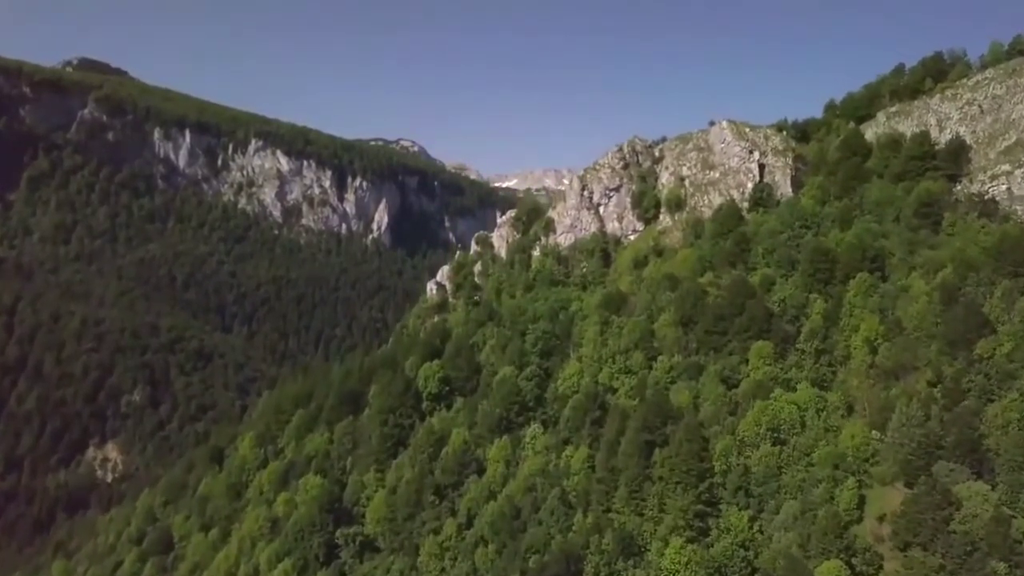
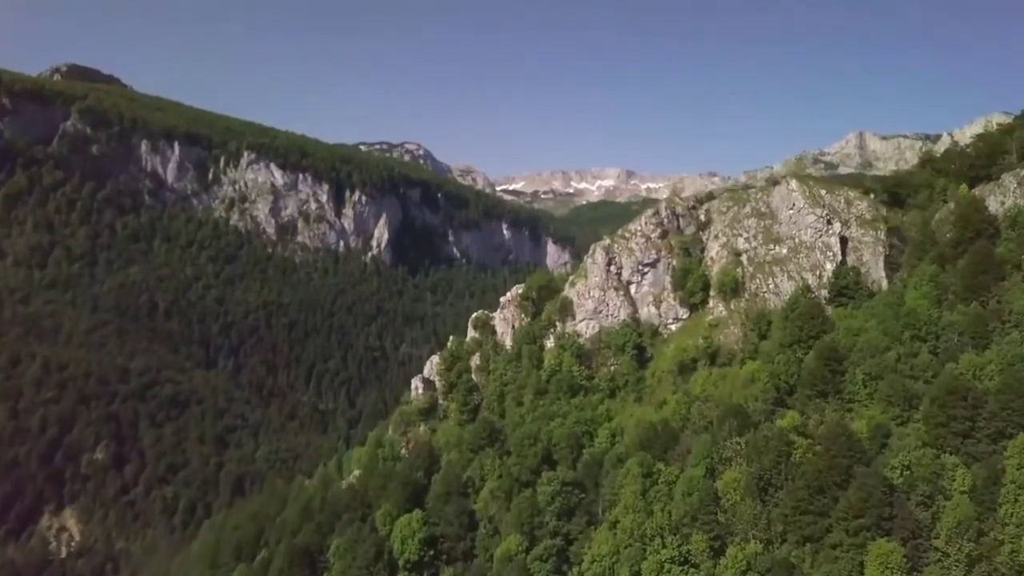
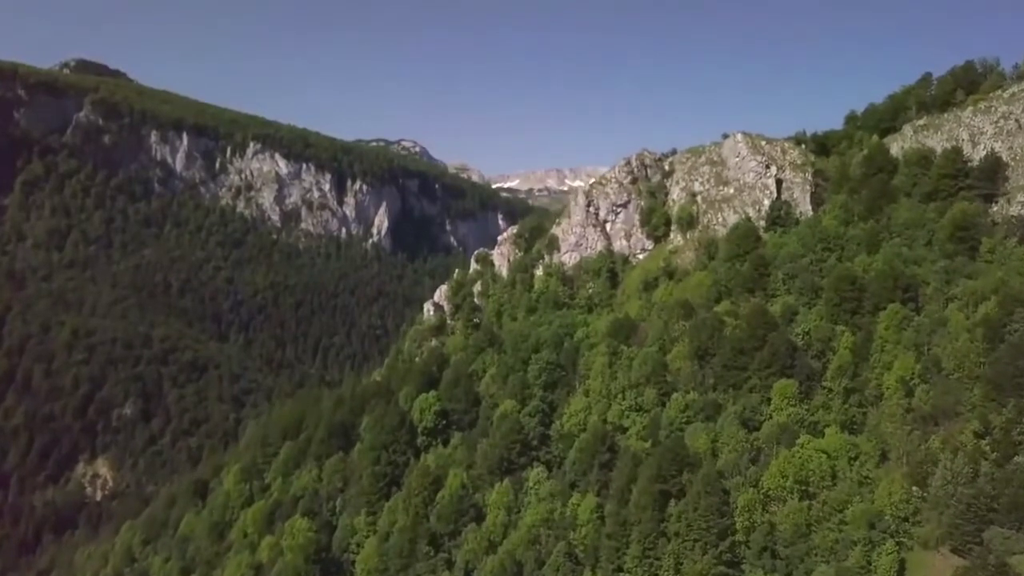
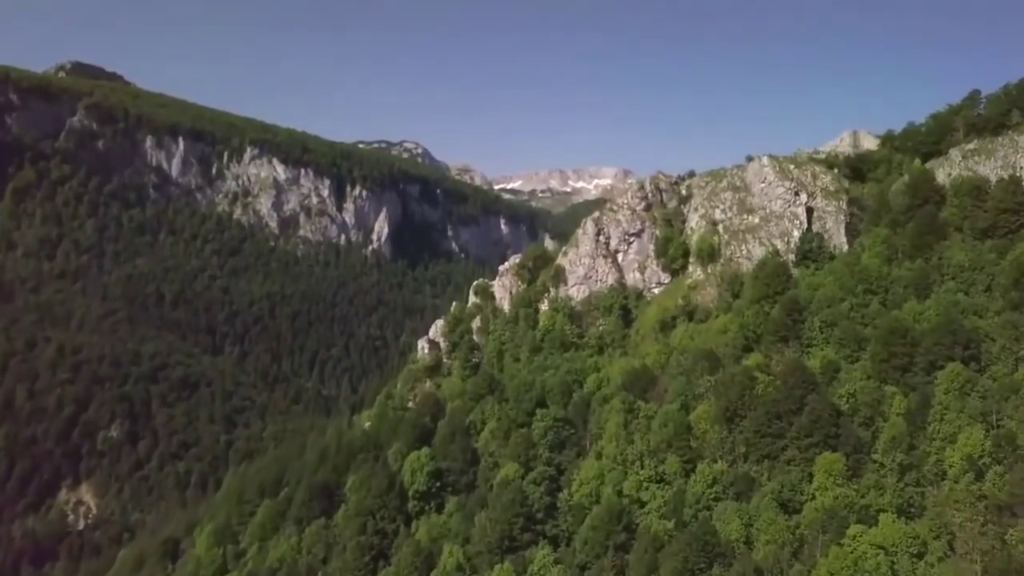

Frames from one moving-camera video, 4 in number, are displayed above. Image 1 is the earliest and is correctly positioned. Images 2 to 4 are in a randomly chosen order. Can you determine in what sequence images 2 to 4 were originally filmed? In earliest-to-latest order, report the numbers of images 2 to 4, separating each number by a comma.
3, 4, 2
